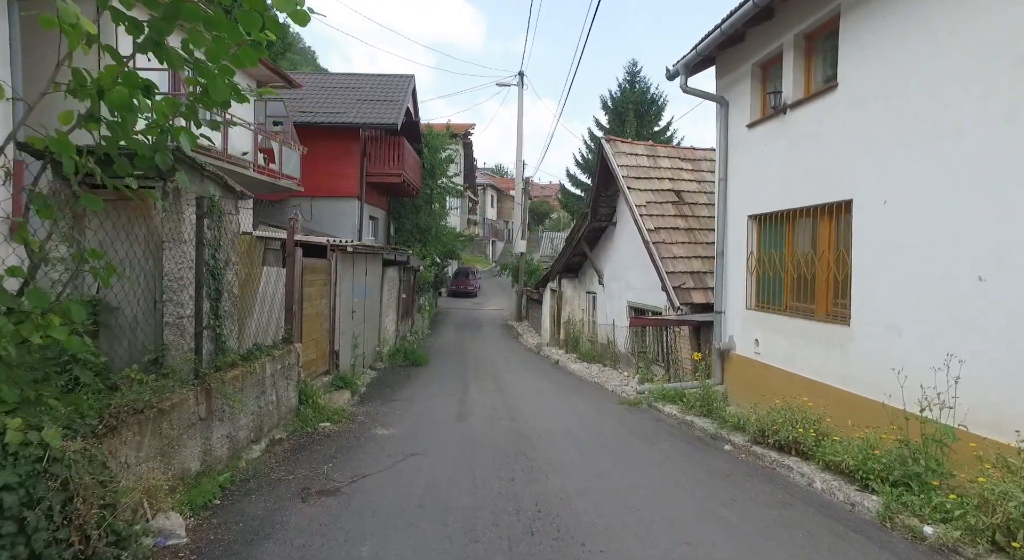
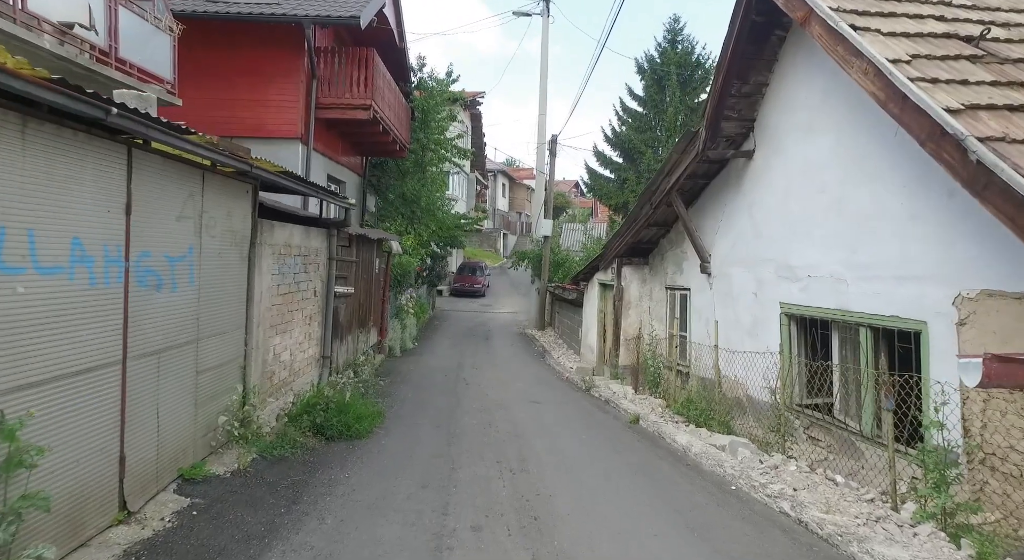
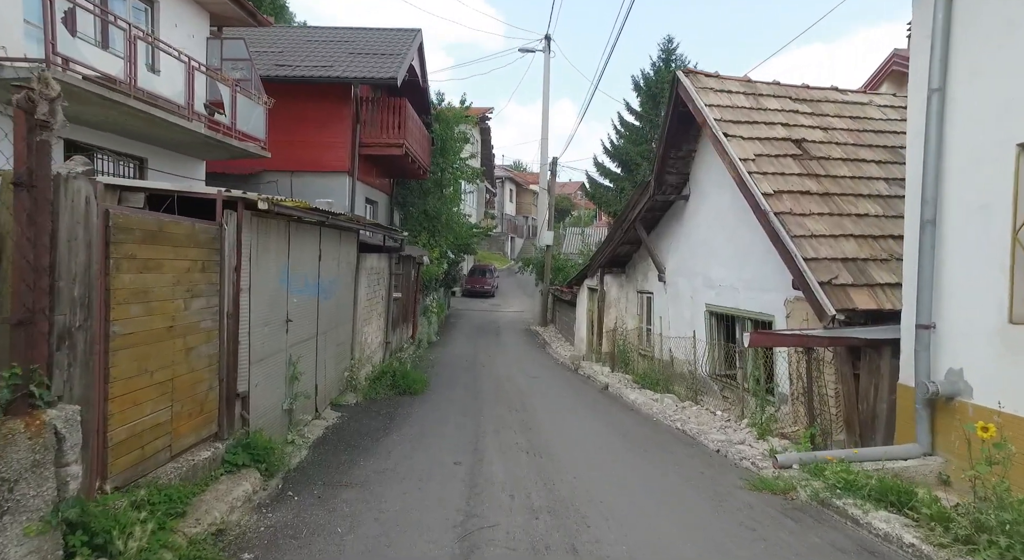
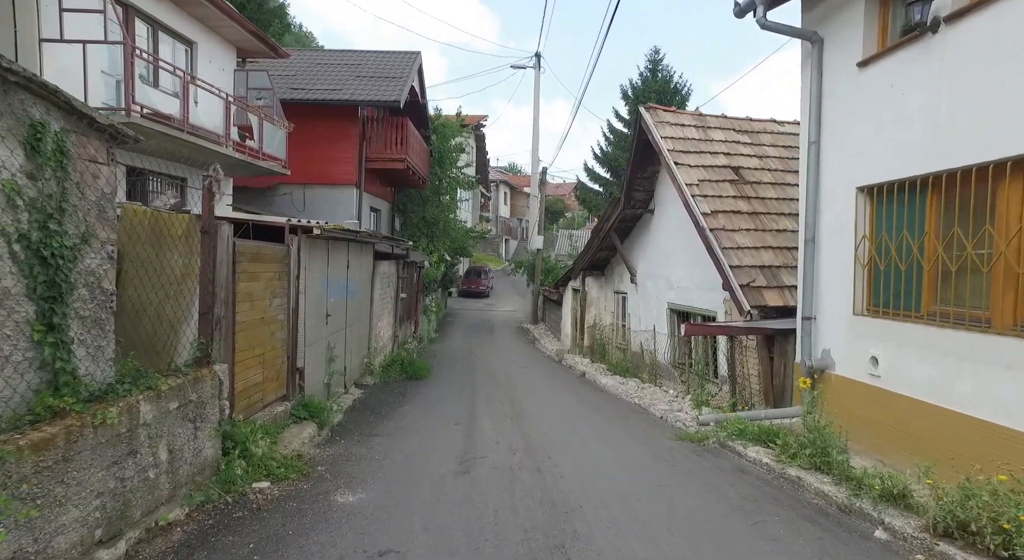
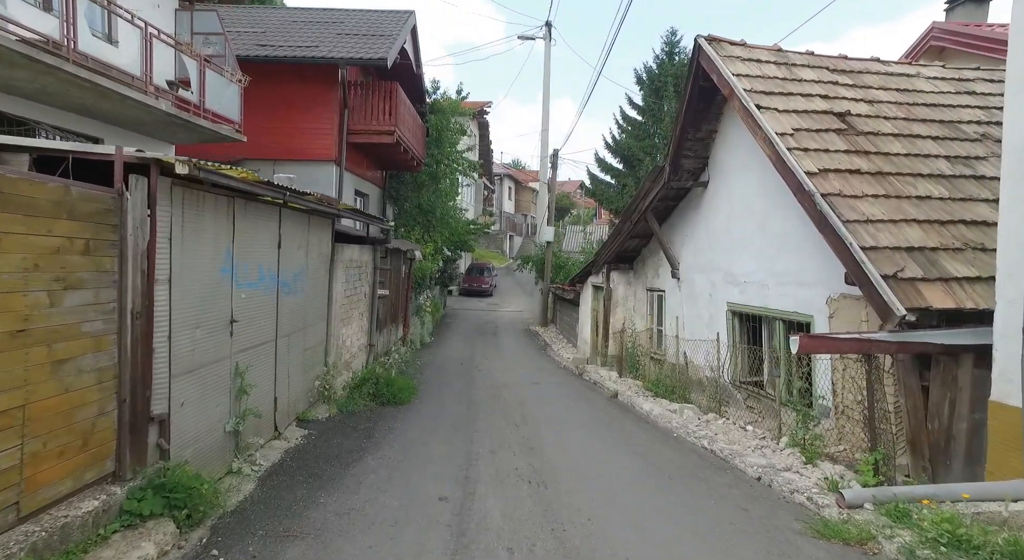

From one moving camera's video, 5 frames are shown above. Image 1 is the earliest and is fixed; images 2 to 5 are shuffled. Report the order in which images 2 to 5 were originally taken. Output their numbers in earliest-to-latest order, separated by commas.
4, 3, 5, 2
